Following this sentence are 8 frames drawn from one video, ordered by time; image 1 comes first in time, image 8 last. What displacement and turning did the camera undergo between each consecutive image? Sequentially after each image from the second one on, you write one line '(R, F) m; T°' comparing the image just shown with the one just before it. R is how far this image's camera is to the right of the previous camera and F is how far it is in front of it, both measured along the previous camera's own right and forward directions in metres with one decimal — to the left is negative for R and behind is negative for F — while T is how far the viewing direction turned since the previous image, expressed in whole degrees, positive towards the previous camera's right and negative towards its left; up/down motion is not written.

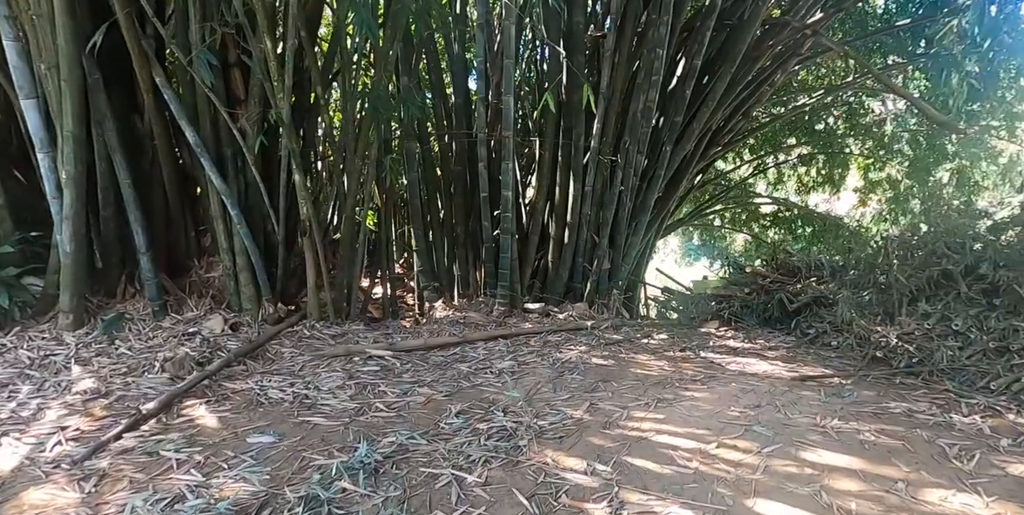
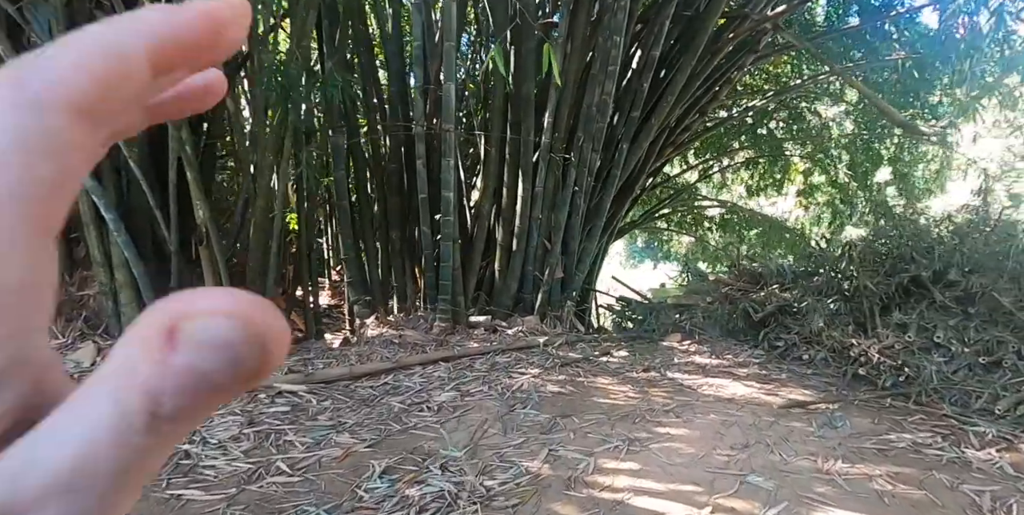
(0.0, +0.3) m; +5°
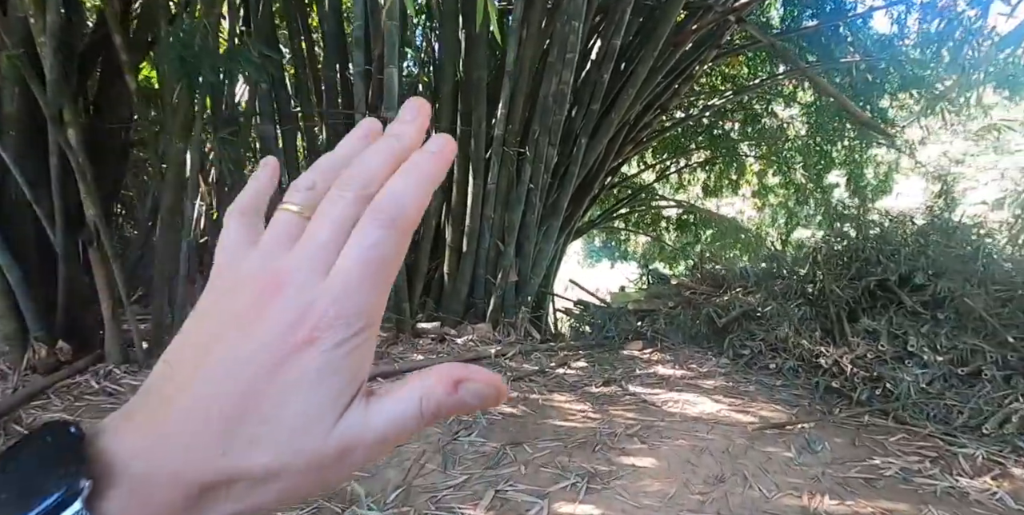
(0.0, +0.2) m; +4°
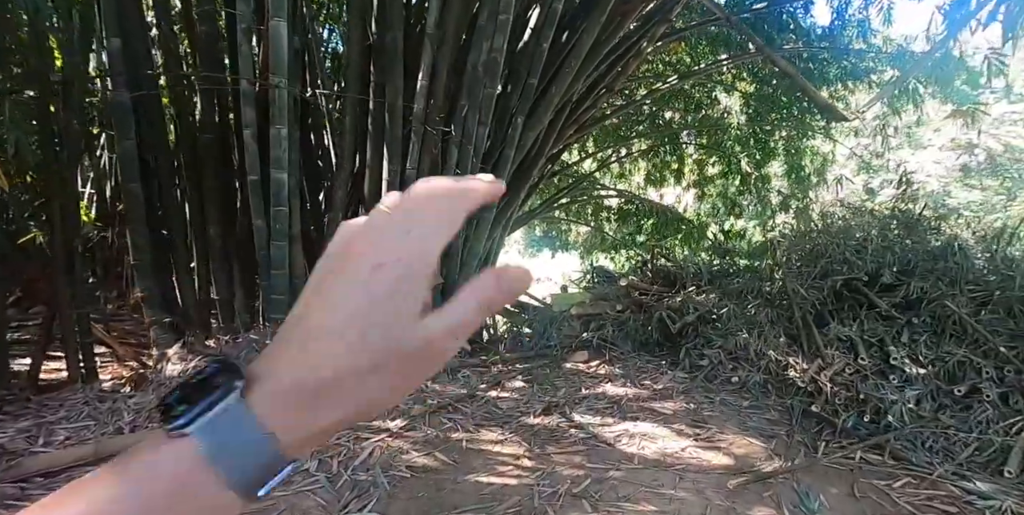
(+0.1, +0.4) m; +6°
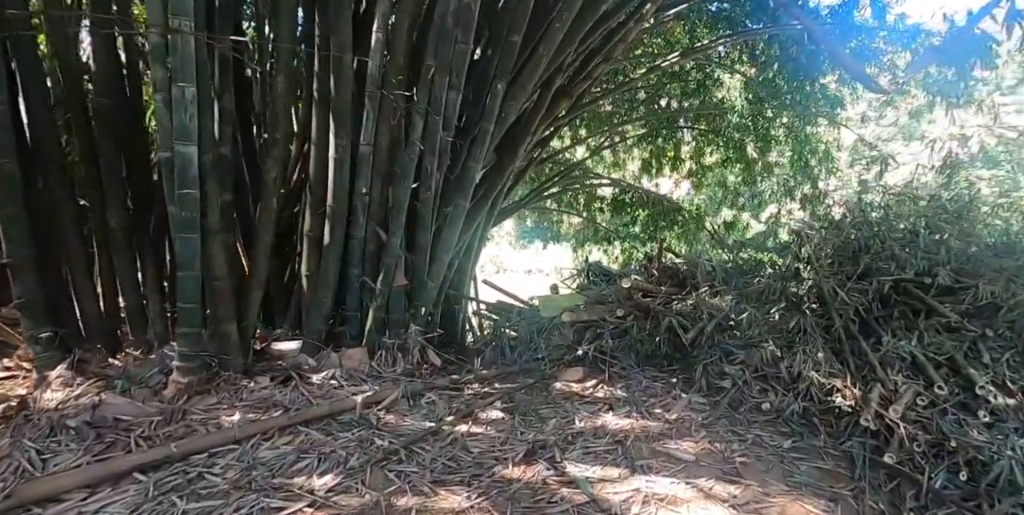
(0.0, +0.4) m; +1°
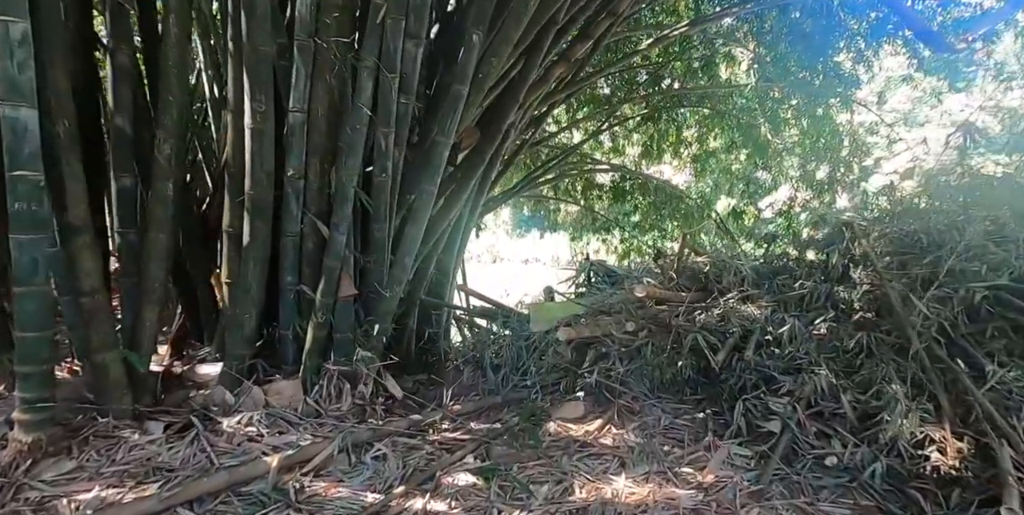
(0.0, +0.4) m; 0°
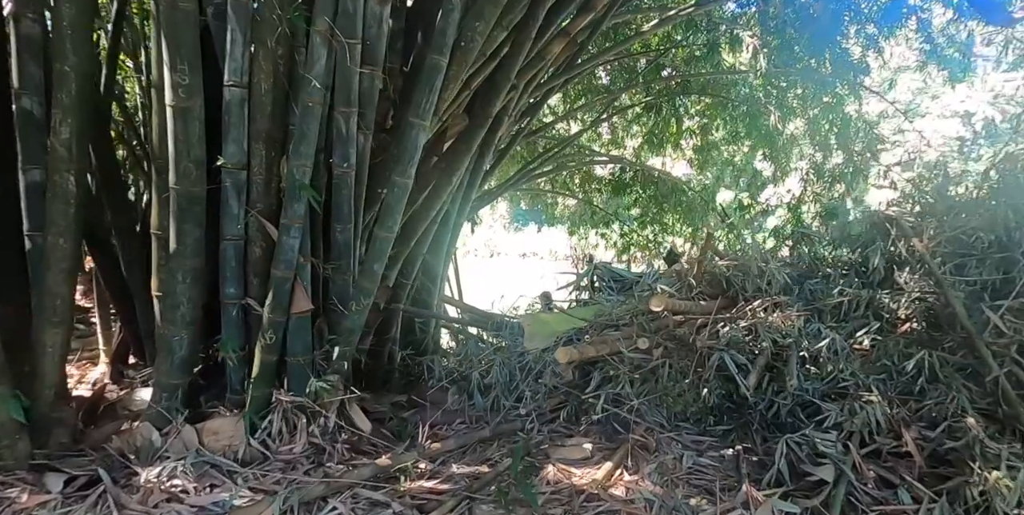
(0.0, +0.3) m; 0°
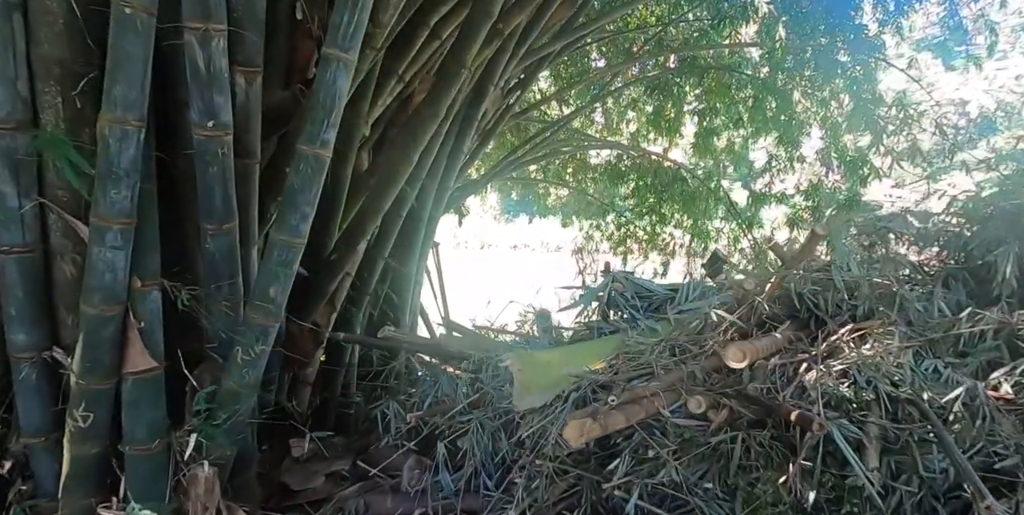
(0.0, +0.5) m; +1°
